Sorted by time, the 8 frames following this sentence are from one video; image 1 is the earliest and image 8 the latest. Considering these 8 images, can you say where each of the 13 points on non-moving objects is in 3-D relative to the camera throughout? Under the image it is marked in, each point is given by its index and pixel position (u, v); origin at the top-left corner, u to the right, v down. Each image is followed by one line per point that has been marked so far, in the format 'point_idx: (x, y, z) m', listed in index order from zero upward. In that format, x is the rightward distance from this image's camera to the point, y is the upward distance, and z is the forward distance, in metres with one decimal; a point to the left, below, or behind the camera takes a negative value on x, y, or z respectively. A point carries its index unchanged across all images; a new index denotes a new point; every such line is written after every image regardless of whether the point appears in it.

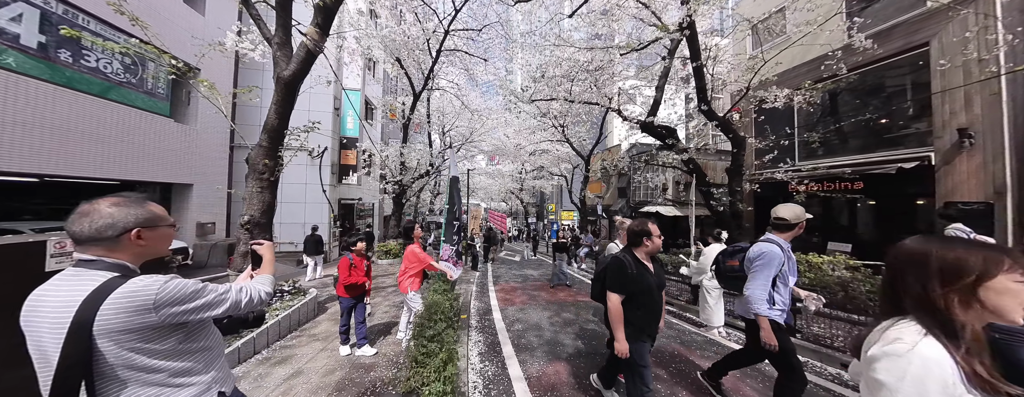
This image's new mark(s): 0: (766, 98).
0: (+7.1, +2.8, +7.3) m
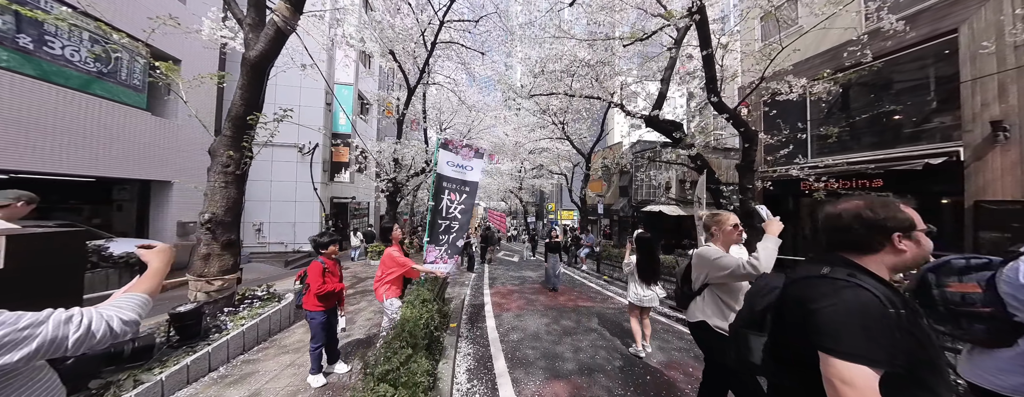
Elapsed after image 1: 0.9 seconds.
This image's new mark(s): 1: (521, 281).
0: (+7.0, +2.8, +6.9) m
1: (+0.3, -2.7, +8.6) m
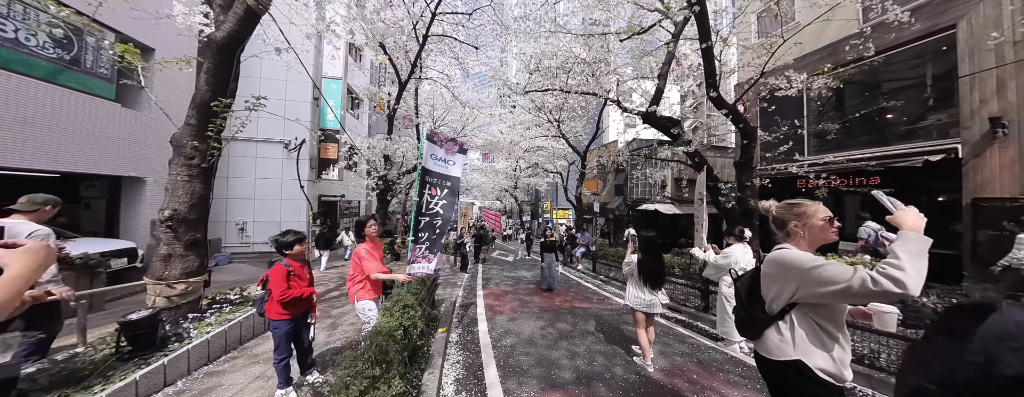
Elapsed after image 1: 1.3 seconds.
0: (+6.8, +2.9, +6.7) m
1: (+0.1, -2.7, +8.4) m
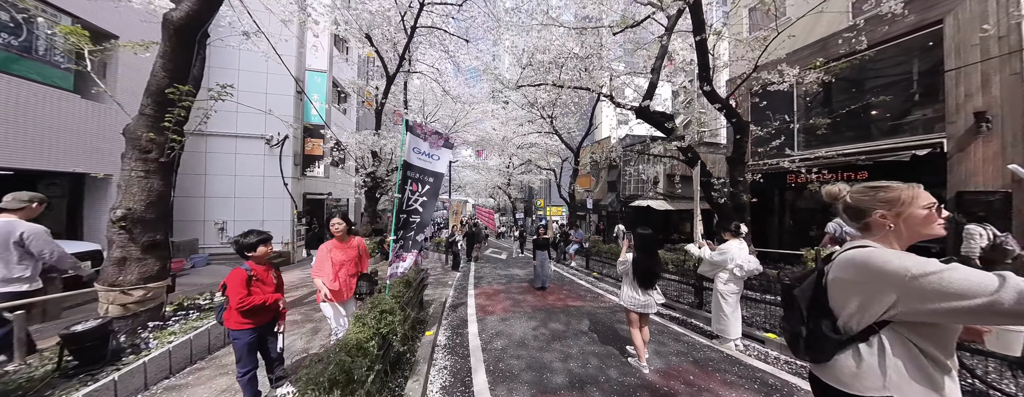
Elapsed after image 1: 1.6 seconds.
0: (+6.6, +3.0, +6.7) m
1: (-0.1, -2.5, +8.2) m
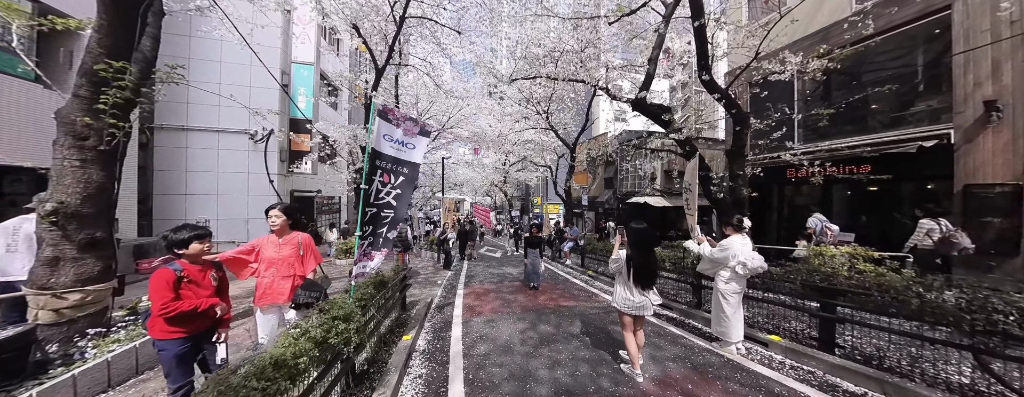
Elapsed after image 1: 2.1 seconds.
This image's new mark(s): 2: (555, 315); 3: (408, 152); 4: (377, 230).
0: (+6.3, +3.2, +6.4) m
1: (-0.4, -2.4, +7.9) m
2: (+0.8, -2.1, +4.8) m
3: (-1.3, +0.6, +3.4) m
4: (-1.6, -0.4, +3.2) m
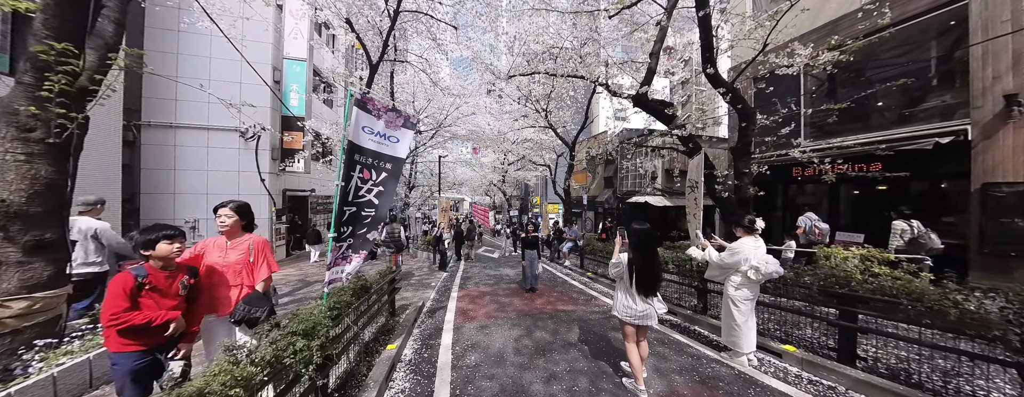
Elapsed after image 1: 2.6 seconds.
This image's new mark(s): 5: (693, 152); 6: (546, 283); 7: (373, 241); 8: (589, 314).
0: (+6.2, +3.2, +6.1) m
1: (-0.5, -2.4, +7.7) m
2: (+0.7, -2.1, +4.5) m
3: (-1.4, +0.6, +3.1) m
4: (-1.7, -0.4, +2.9) m
5: (+4.7, +1.2, +6.9) m
6: (+0.9, -2.3, +7.2) m
7: (-1.6, -0.5, +3.1) m
8: (+1.4, -2.1, +4.8) m
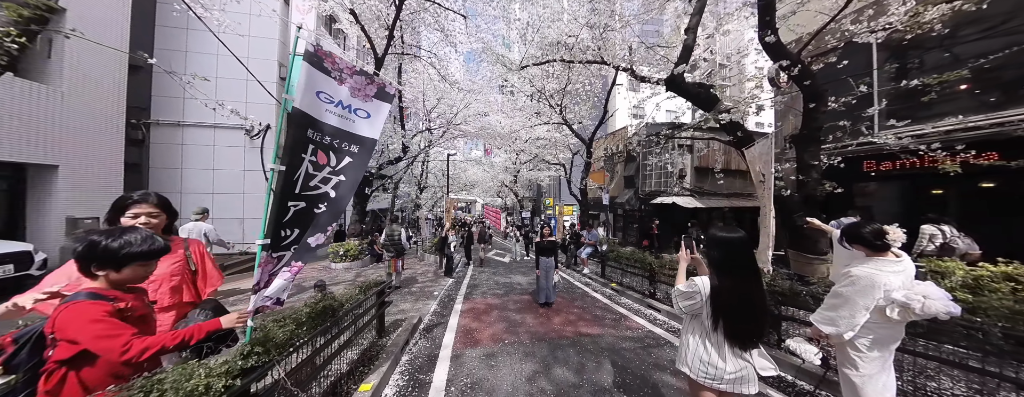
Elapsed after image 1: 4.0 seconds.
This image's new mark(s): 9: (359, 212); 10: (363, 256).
0: (+6.5, +3.2, +5.0) m
1: (-0.1, -2.4, +6.8) m
2: (+0.9, -2.1, +3.6) m
3: (-1.3, +0.7, +2.3) m
4: (-1.6, -0.3, +2.1) m
5: (+5.0, +1.2, +5.7) m
6: (+1.2, -2.3, +6.3) m
7: (-1.5, -0.5, +2.2) m
8: (+1.6, -2.1, +3.8) m
9: (-6.3, -0.6, +10.9) m
10: (-6.2, -2.4, +10.9) m
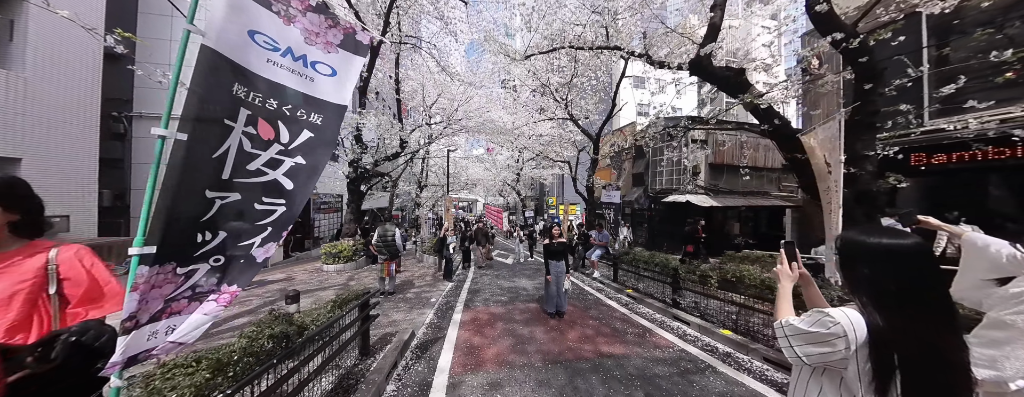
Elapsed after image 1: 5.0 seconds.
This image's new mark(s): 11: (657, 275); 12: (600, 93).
0: (+6.6, +3.3, +4.3) m
1: (0.0, -2.3, +6.2) m
2: (+1.0, -2.0, +2.9) m
3: (-1.2, +0.7, +1.7) m
4: (-1.5, -0.2, +1.5) m
5: (+5.1, +1.3, +5.1) m
6: (+1.4, -2.2, +5.6) m
7: (-1.4, -0.4, +1.6) m
8: (+1.7, -2.0, +3.2) m
9: (-6.2, -0.5, +10.3) m
10: (-6.0, -2.3, +10.3) m
11: (+3.1, -1.7, +5.7) m
12: (+4.7, +5.6, +13.8) m
